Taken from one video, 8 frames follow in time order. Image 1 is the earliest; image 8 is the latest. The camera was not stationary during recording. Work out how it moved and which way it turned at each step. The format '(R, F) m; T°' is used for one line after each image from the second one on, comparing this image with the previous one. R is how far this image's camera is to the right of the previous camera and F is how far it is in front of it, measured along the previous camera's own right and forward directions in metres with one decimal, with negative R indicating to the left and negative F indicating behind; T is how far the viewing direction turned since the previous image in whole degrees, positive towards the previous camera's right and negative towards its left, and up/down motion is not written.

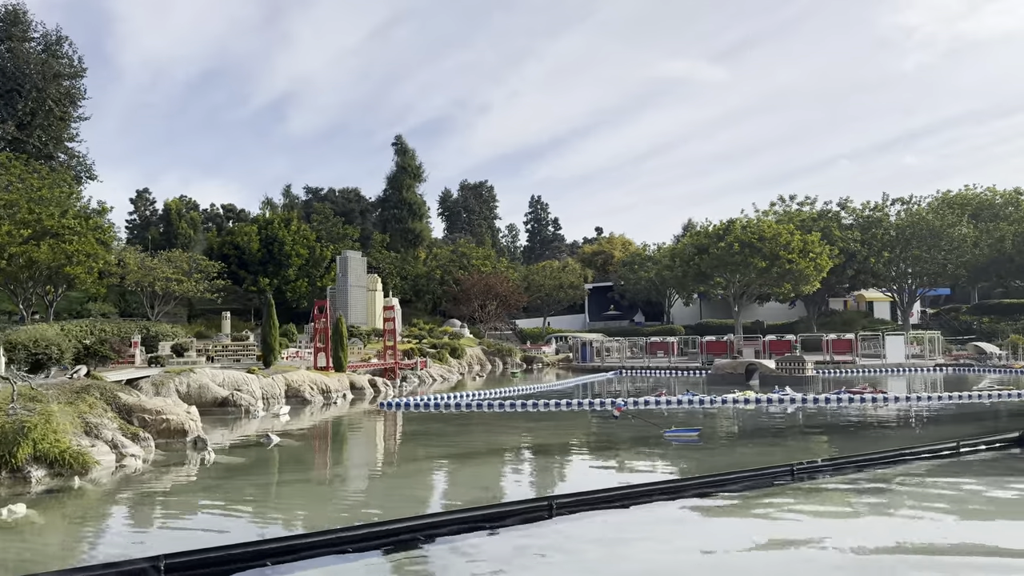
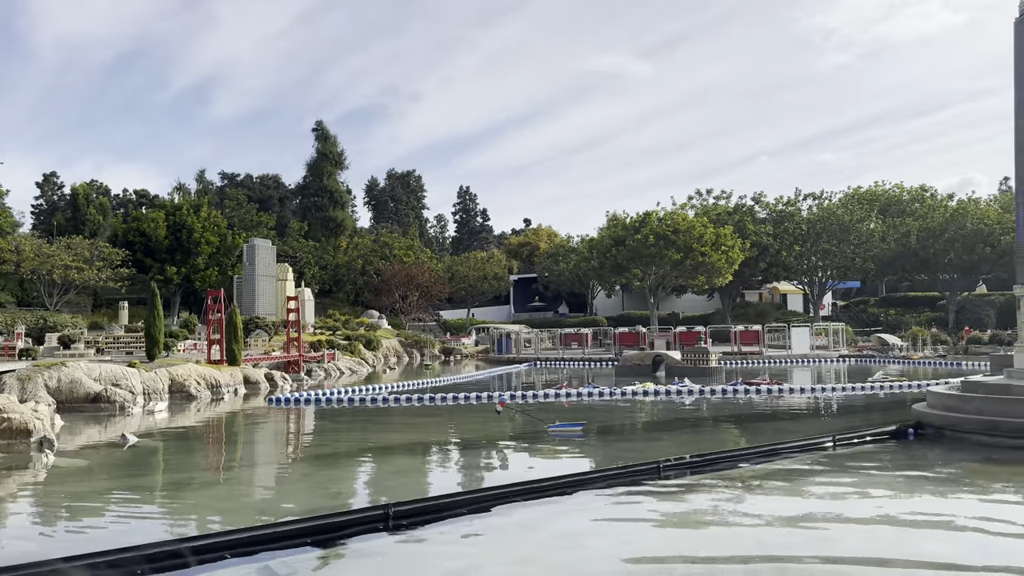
(+1.8, +1.4) m; +5°
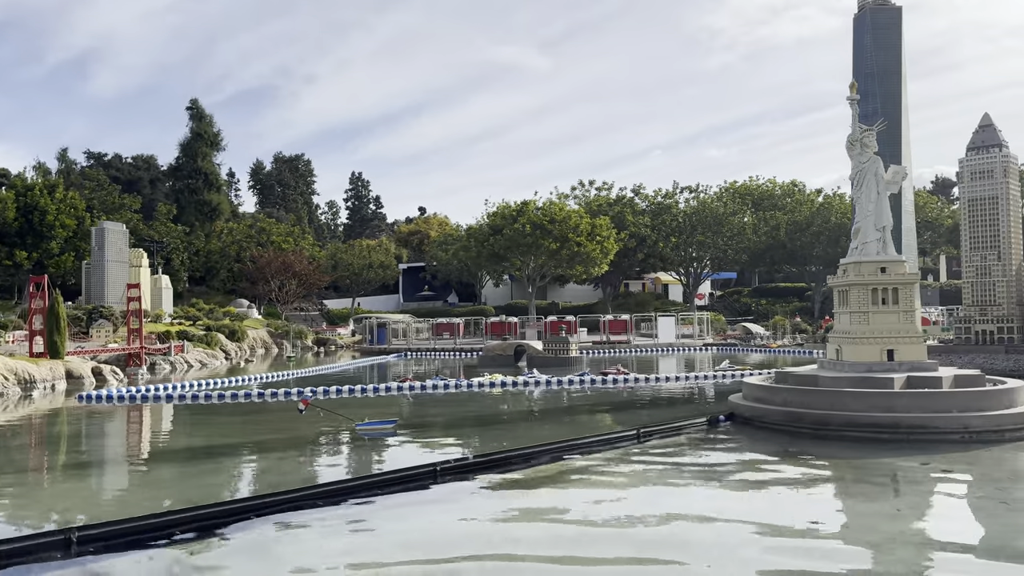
(+2.8, +1.6) m; +7°
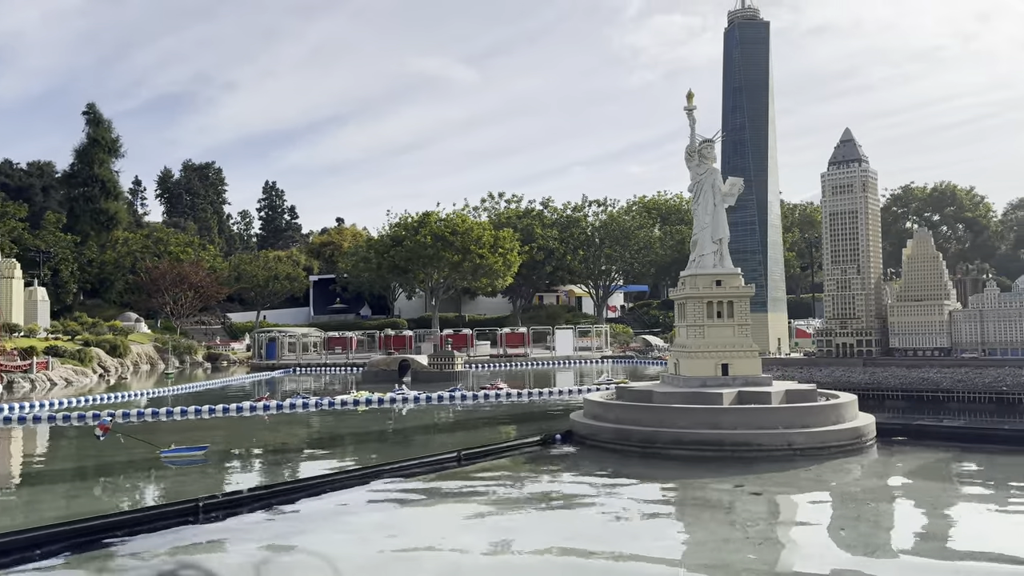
(+2.8, +1.2) m; +5°
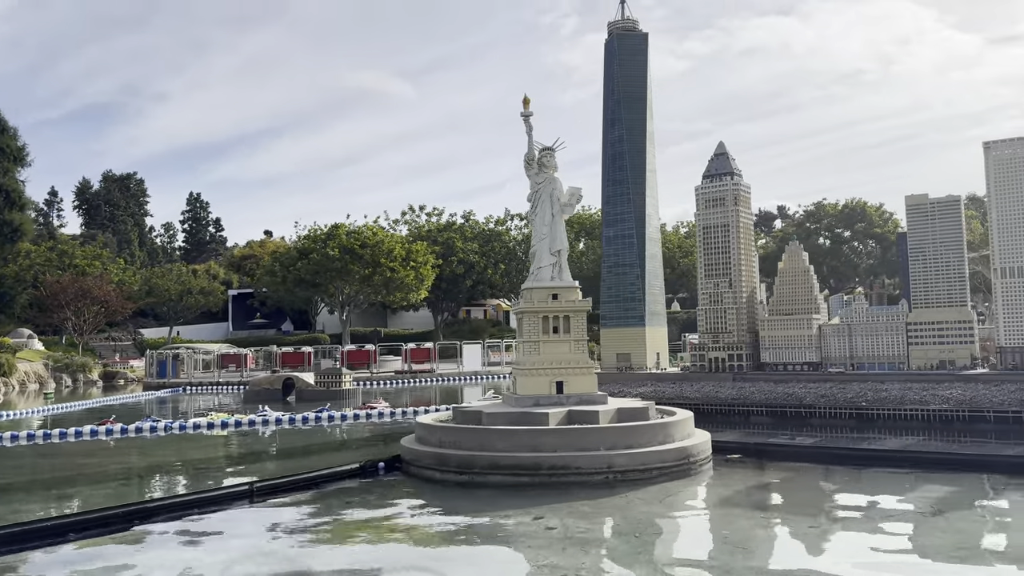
(+3.1, +1.3) m; +5°
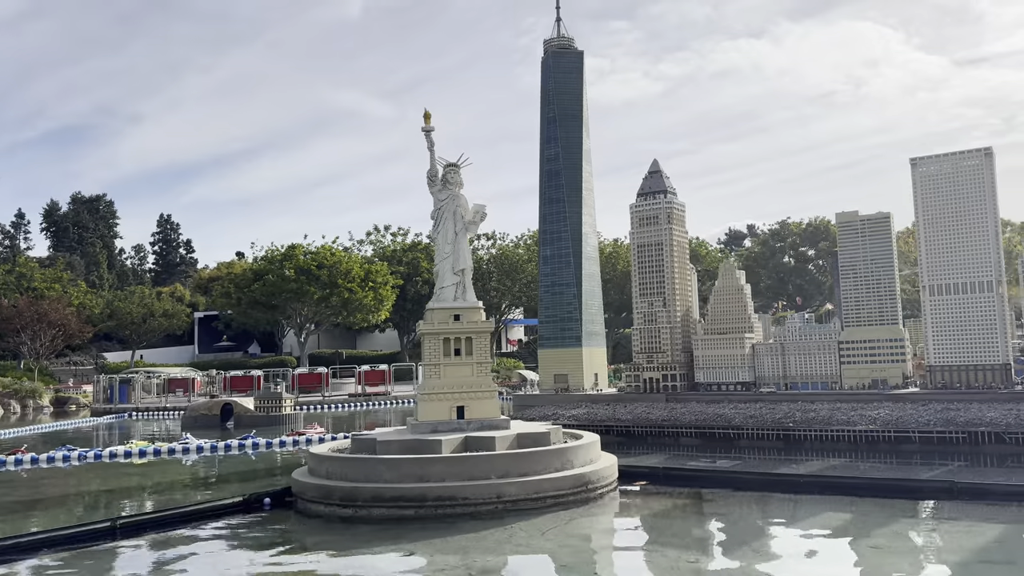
(+2.1, +0.8) m; +2°
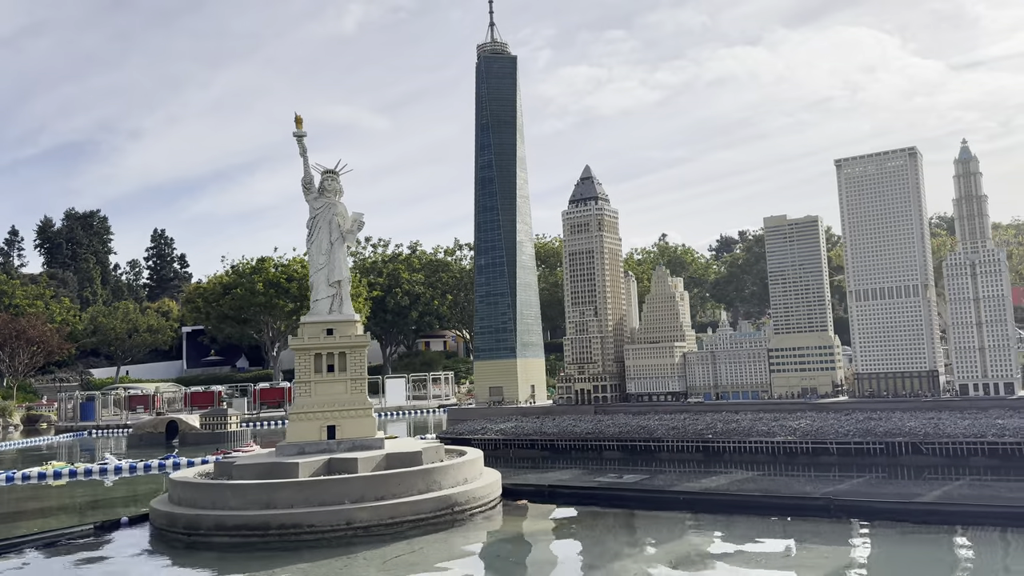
(+3.2, +1.0) m; 0°
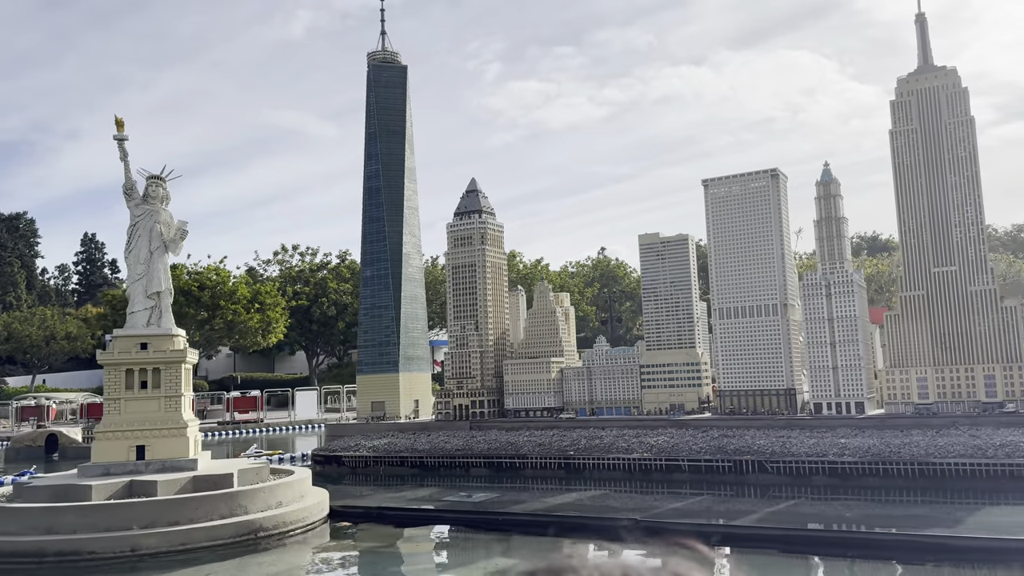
(+2.9, +0.4) m; +4°
